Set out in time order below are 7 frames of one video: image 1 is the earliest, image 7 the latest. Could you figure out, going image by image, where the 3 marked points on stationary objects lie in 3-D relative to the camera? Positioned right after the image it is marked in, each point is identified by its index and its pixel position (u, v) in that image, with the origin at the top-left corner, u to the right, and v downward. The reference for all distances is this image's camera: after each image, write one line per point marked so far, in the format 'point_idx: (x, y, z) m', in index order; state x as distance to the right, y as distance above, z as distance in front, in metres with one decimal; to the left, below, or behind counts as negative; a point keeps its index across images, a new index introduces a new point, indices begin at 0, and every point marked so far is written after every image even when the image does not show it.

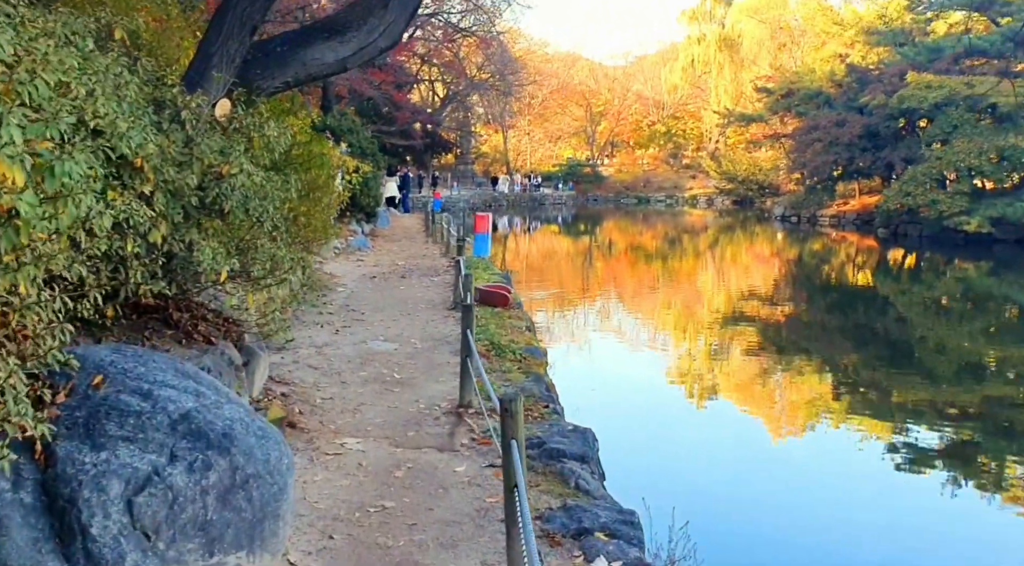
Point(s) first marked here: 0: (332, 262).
0: (-1.9, +0.2, +10.5) m
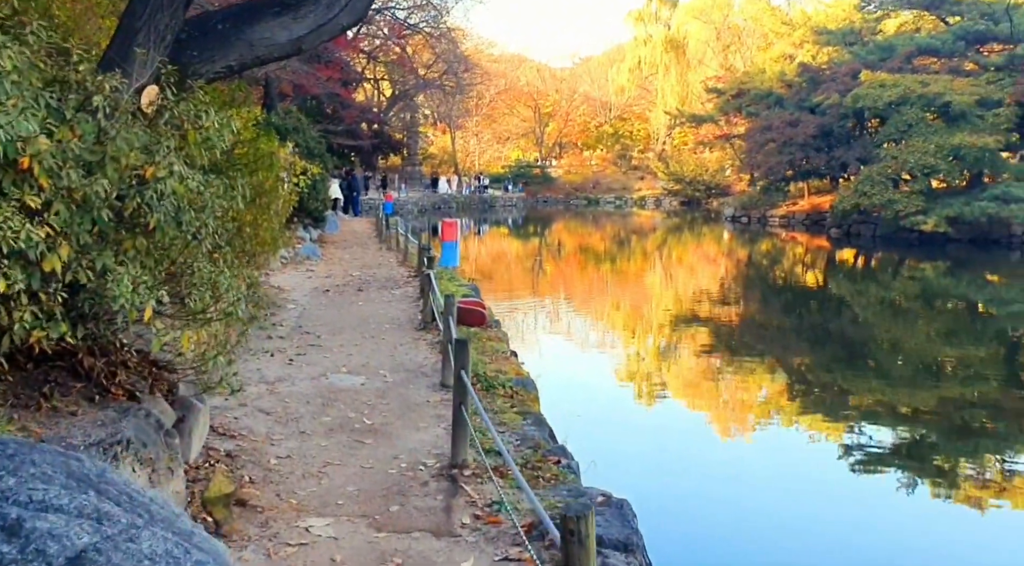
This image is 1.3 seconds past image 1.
0: (-2.2, +0.1, +9.5) m
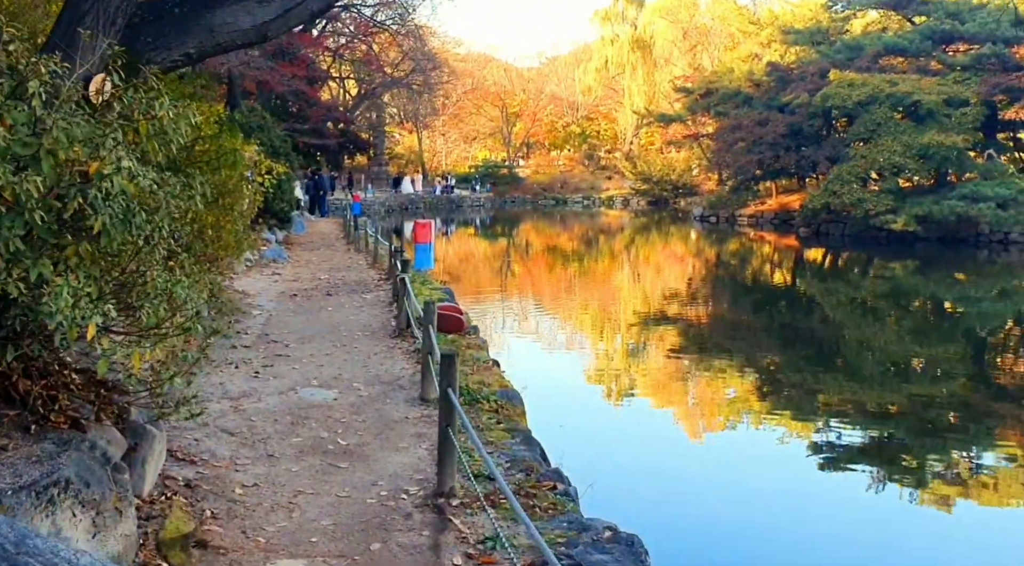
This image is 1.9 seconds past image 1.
0: (-2.4, +0.1, +9.1) m
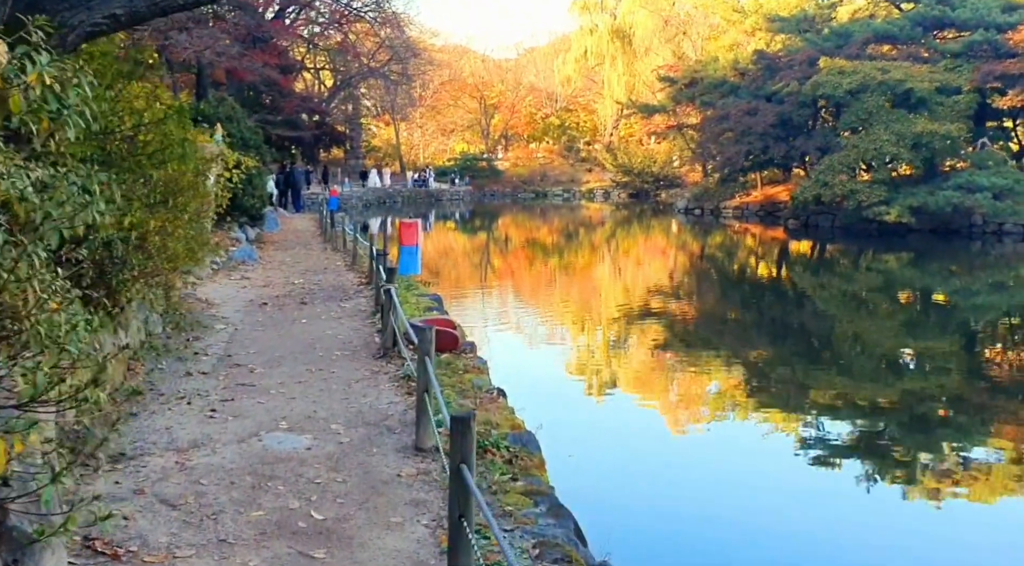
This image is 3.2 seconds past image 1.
0: (-2.5, 0.0, +8.2) m
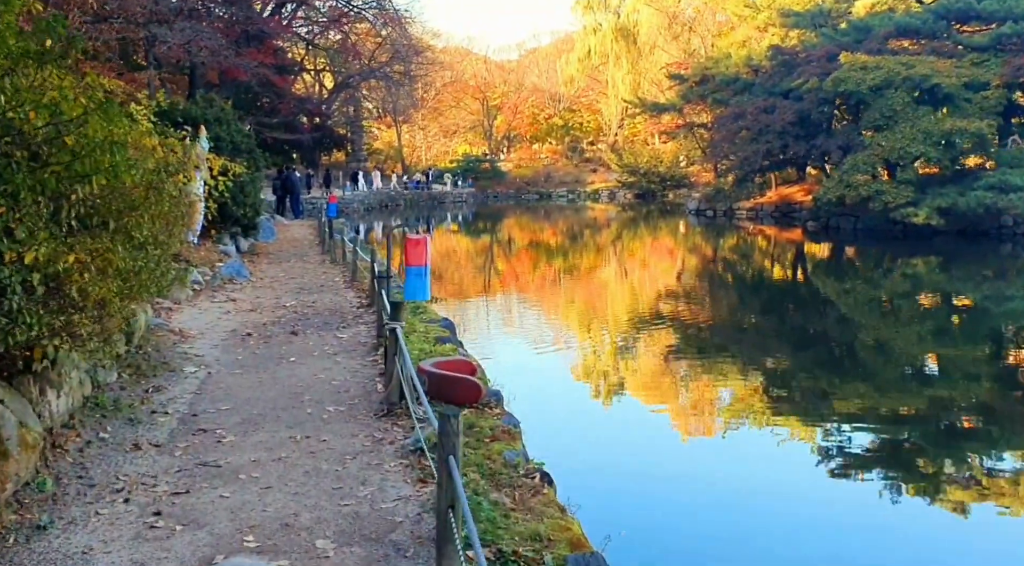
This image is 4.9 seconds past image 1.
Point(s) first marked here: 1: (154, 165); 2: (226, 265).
0: (-2.3, -0.2, +7.2) m
1: (-1.8, +0.6, +4.9) m
2: (-2.7, +0.2, +9.6) m
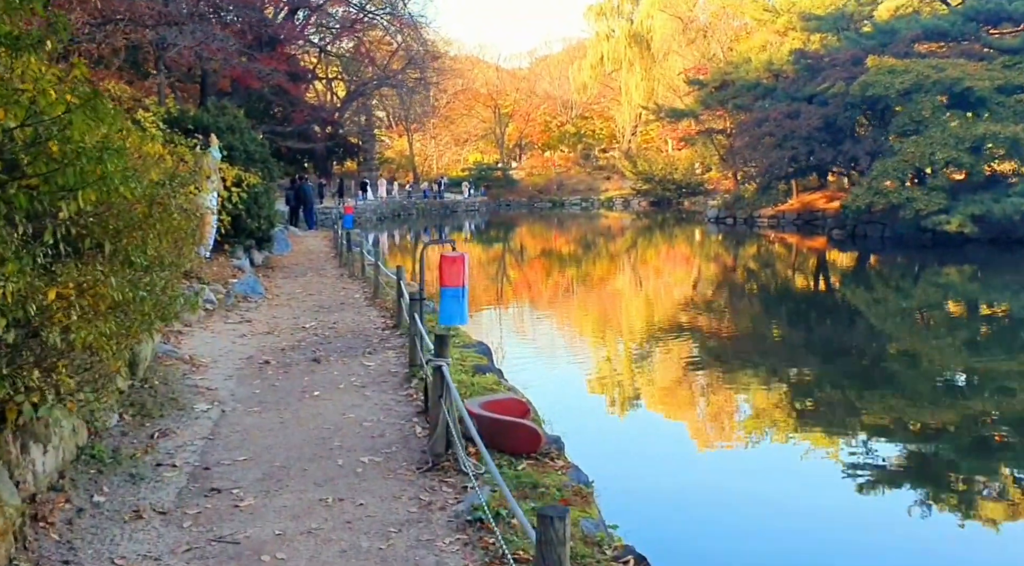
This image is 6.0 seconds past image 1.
0: (-2.1, -0.3, +6.6) m
1: (-1.5, +0.5, +4.3) m
2: (-2.4, 0.0, +9.0) m
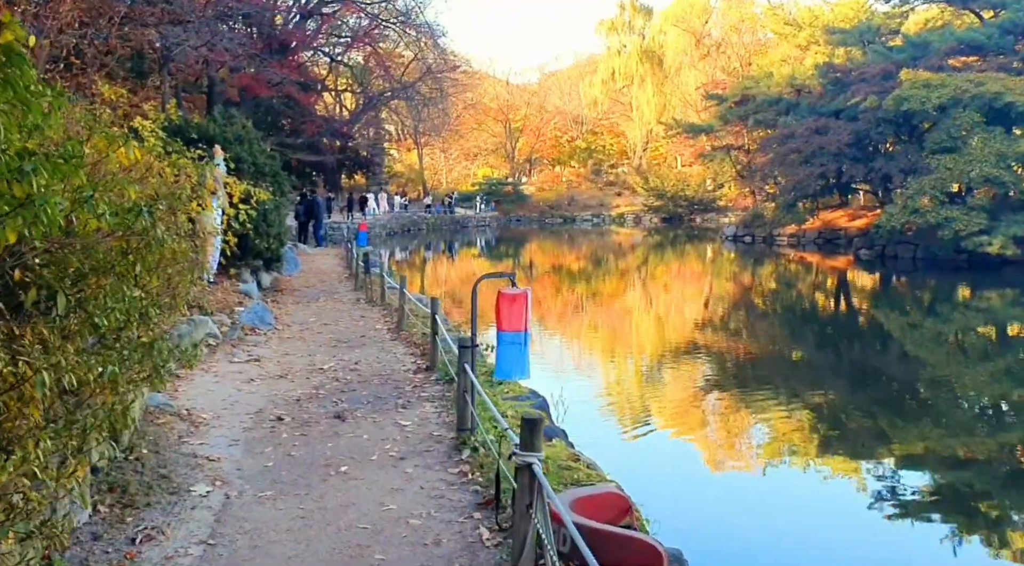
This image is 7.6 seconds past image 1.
0: (-1.8, -0.5, +5.6) m
1: (-1.2, +0.3, +3.4) m
2: (-2.1, -0.2, +8.0) m
